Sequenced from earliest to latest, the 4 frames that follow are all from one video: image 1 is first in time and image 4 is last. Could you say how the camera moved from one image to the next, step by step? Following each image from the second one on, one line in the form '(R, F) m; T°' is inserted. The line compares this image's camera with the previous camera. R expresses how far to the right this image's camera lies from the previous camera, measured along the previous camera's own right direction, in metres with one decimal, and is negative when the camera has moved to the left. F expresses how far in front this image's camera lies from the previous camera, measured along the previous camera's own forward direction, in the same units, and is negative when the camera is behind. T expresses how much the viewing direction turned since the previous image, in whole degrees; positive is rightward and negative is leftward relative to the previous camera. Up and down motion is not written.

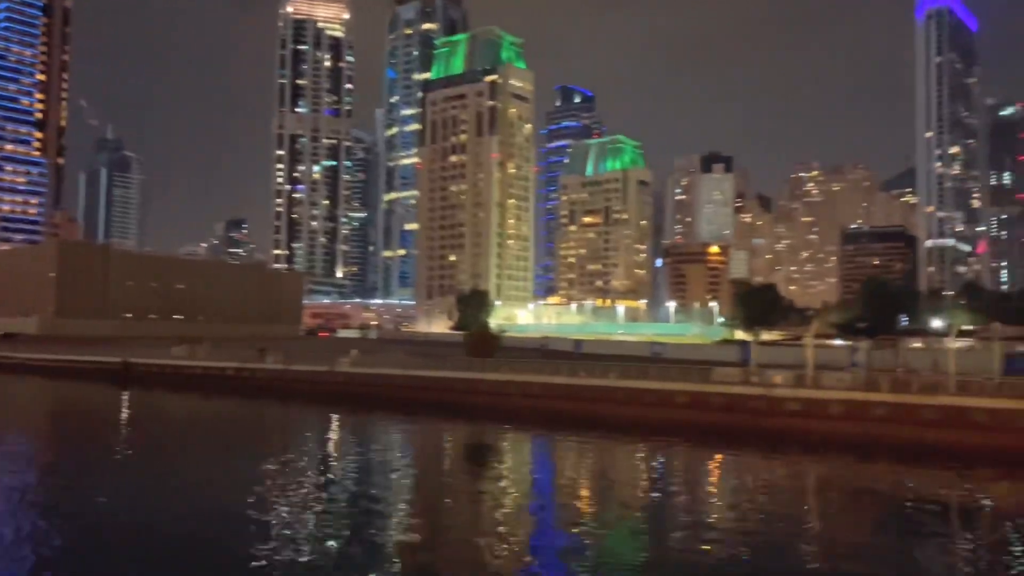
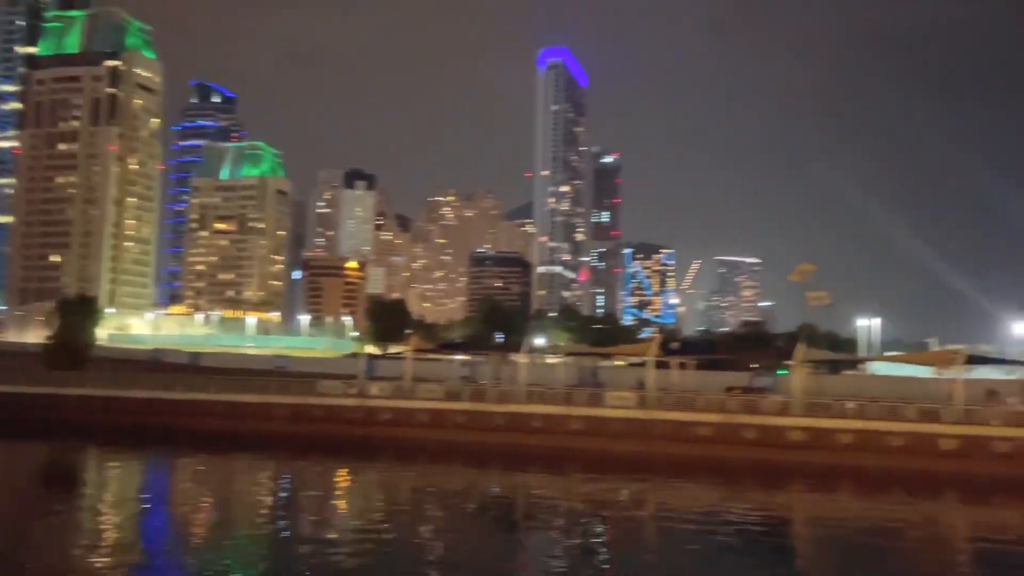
(+1.1, -1.1) m; +24°
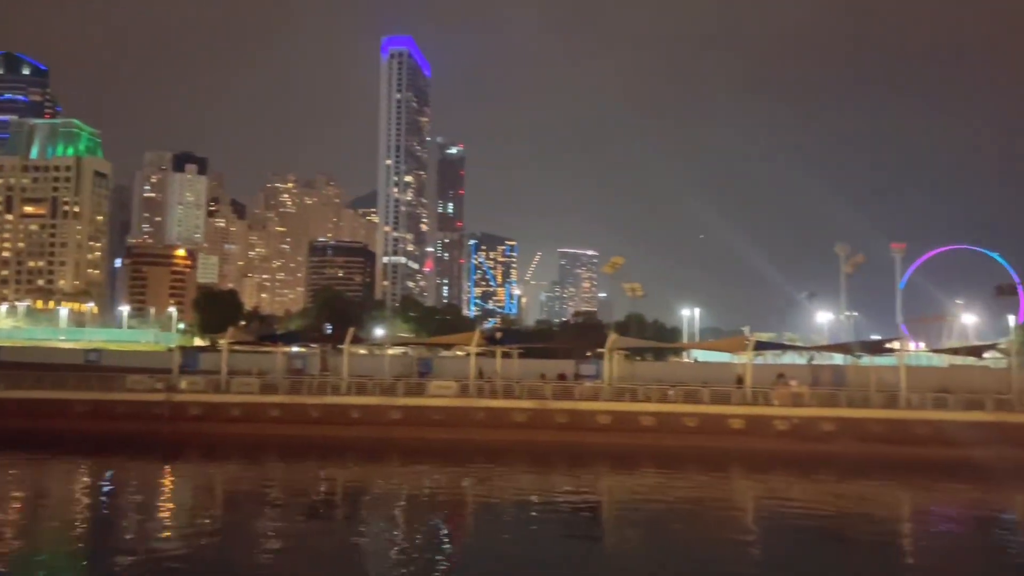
(+0.9, -0.3) m; +11°
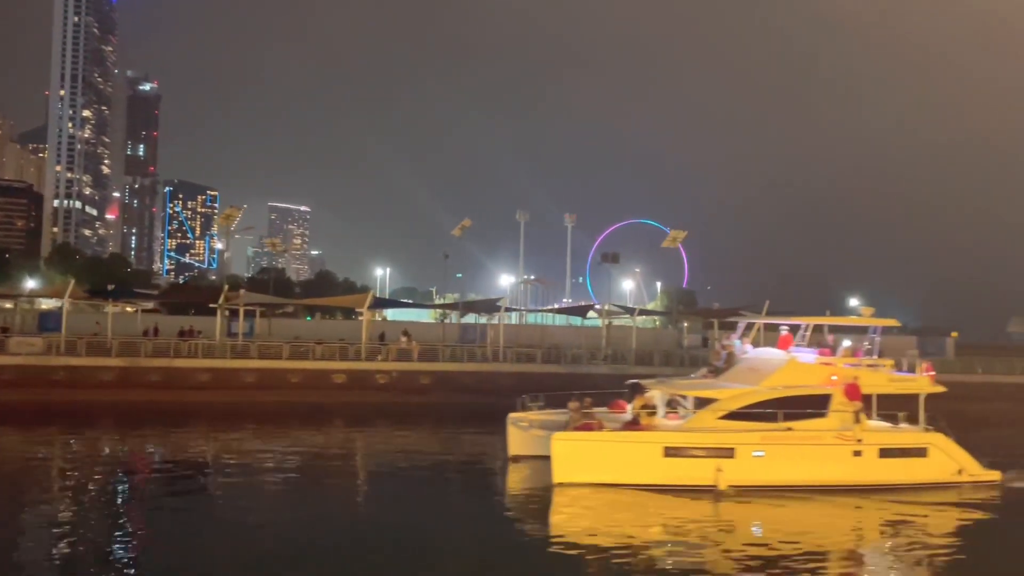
(+3.6, -0.5) m; +19°
